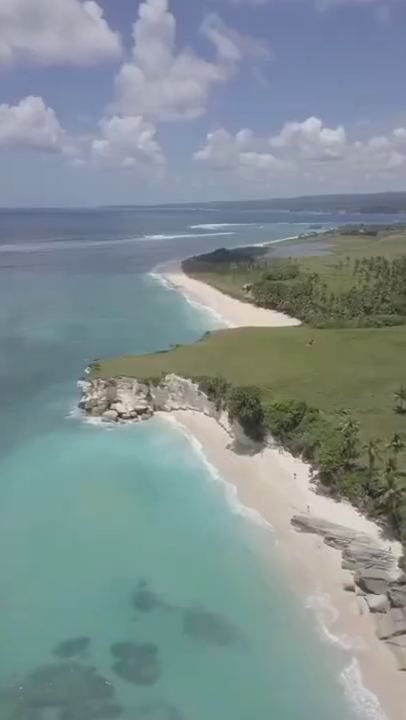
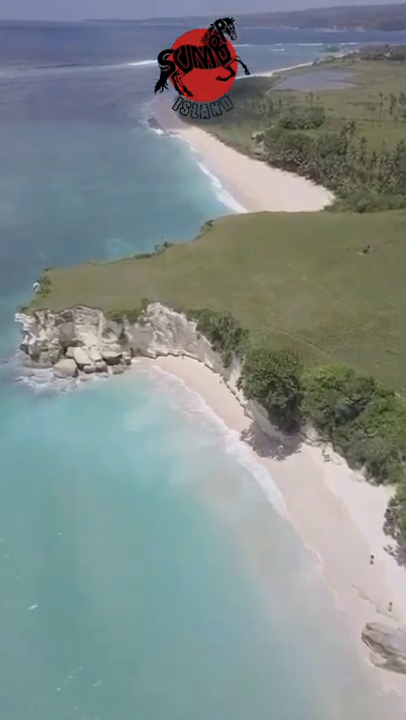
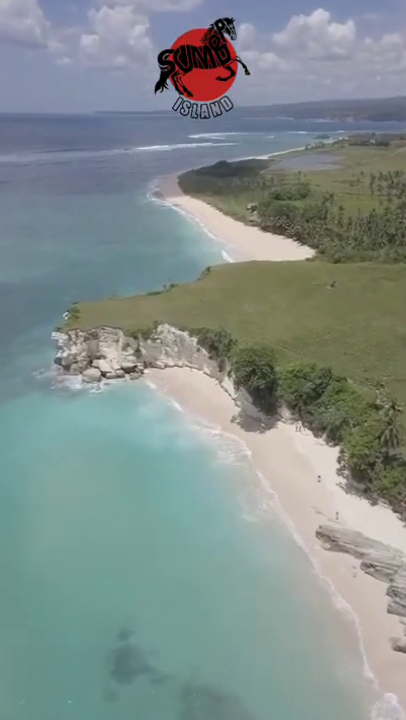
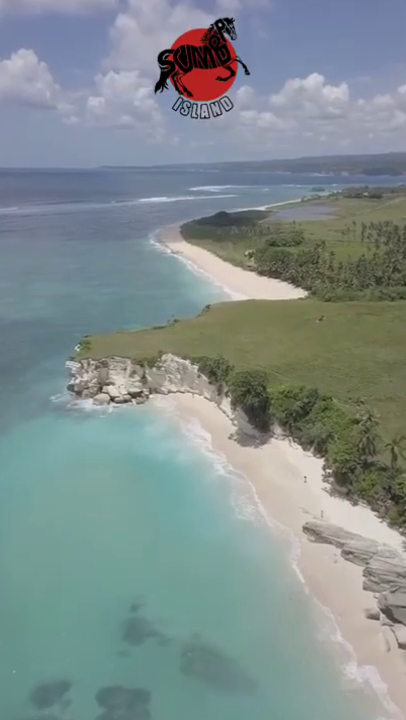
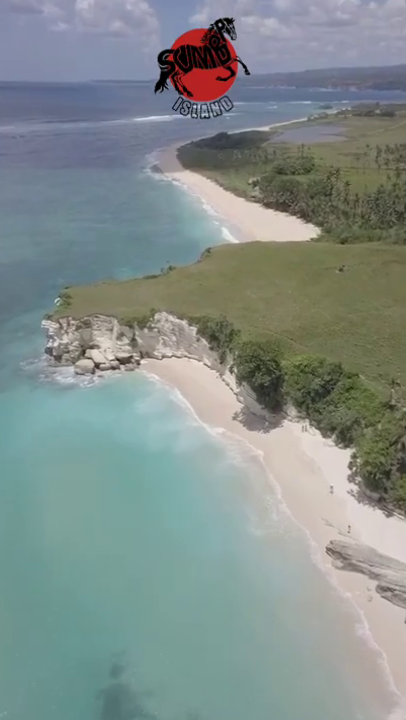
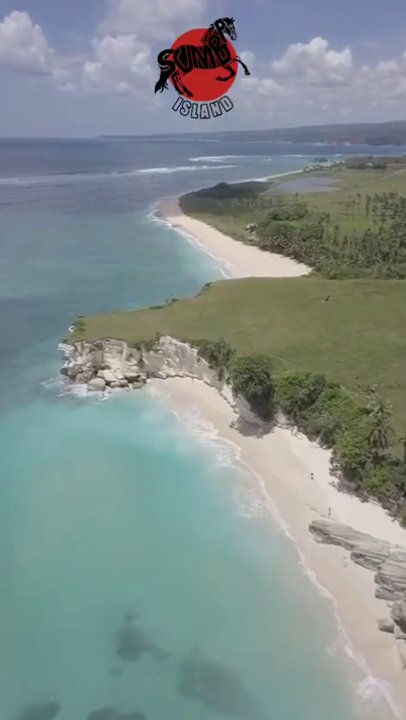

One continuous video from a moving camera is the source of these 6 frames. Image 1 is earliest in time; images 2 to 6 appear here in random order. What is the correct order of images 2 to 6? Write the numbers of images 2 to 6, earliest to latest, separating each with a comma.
4, 6, 3, 5, 2
